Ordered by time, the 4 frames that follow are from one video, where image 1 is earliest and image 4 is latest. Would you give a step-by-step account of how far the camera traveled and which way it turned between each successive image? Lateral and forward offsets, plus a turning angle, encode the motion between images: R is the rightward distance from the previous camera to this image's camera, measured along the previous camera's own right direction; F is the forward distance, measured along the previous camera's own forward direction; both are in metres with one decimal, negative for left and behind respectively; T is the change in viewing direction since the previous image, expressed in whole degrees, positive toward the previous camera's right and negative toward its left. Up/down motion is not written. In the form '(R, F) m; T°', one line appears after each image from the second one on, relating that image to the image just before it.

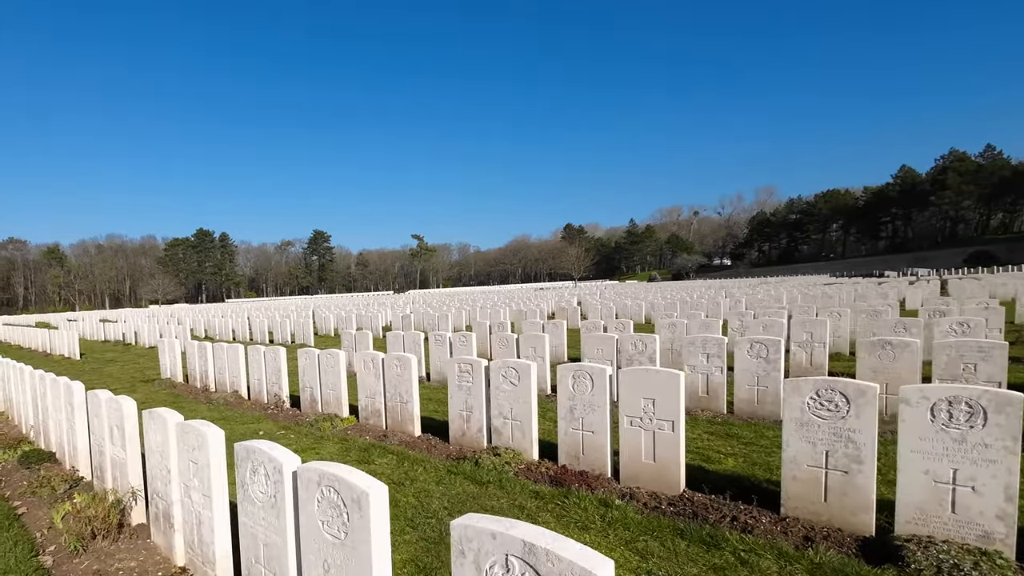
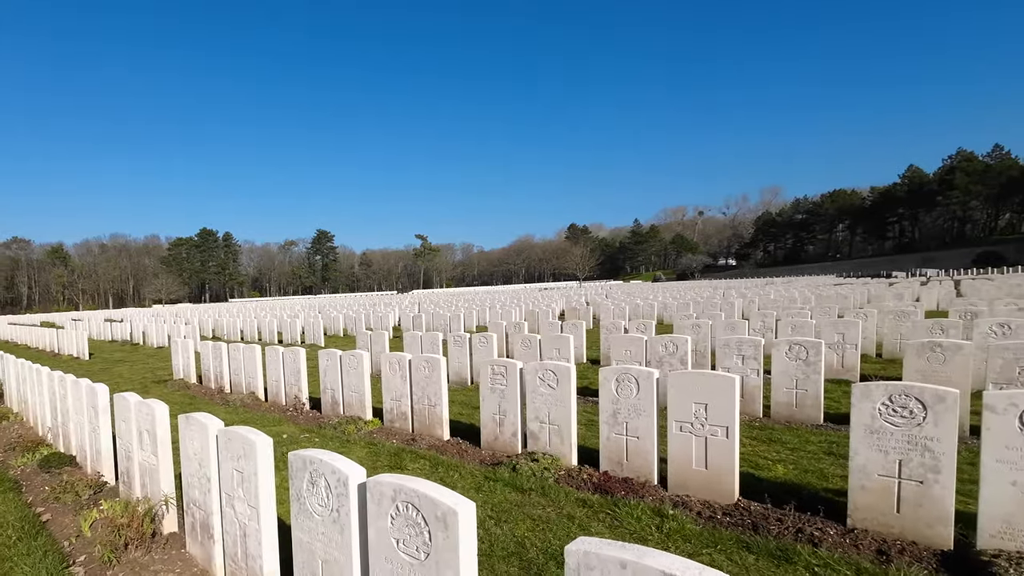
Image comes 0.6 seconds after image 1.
(-0.3, +0.2) m; 0°
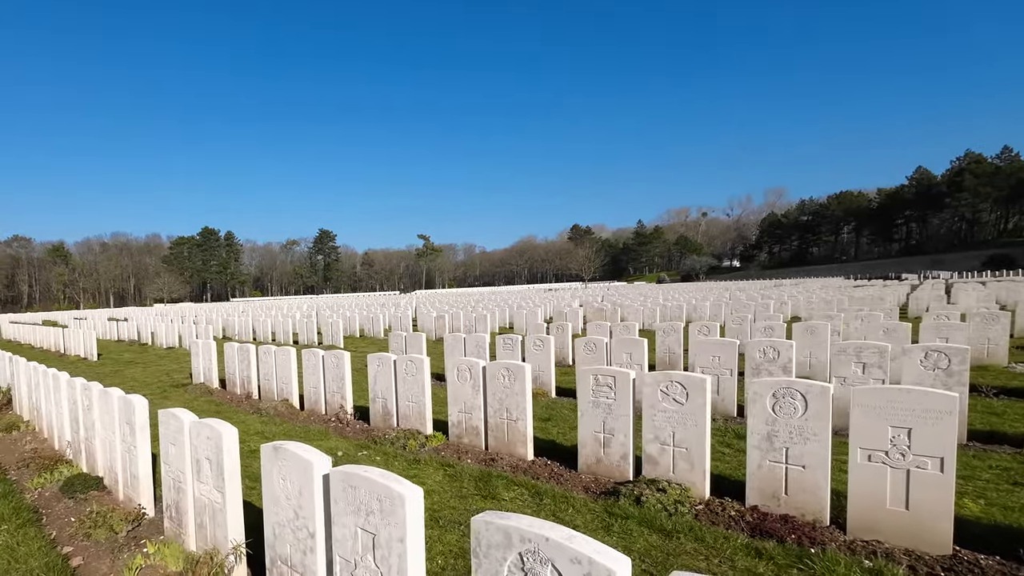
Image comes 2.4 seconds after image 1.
(-0.8, +0.8) m; 0°
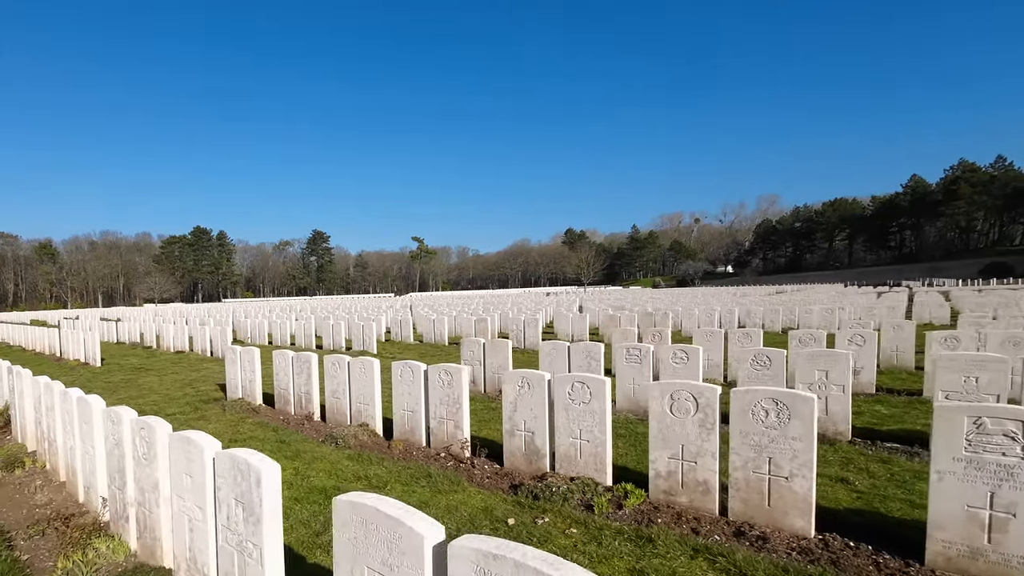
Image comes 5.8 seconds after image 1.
(-1.6, +1.8) m; +1°
